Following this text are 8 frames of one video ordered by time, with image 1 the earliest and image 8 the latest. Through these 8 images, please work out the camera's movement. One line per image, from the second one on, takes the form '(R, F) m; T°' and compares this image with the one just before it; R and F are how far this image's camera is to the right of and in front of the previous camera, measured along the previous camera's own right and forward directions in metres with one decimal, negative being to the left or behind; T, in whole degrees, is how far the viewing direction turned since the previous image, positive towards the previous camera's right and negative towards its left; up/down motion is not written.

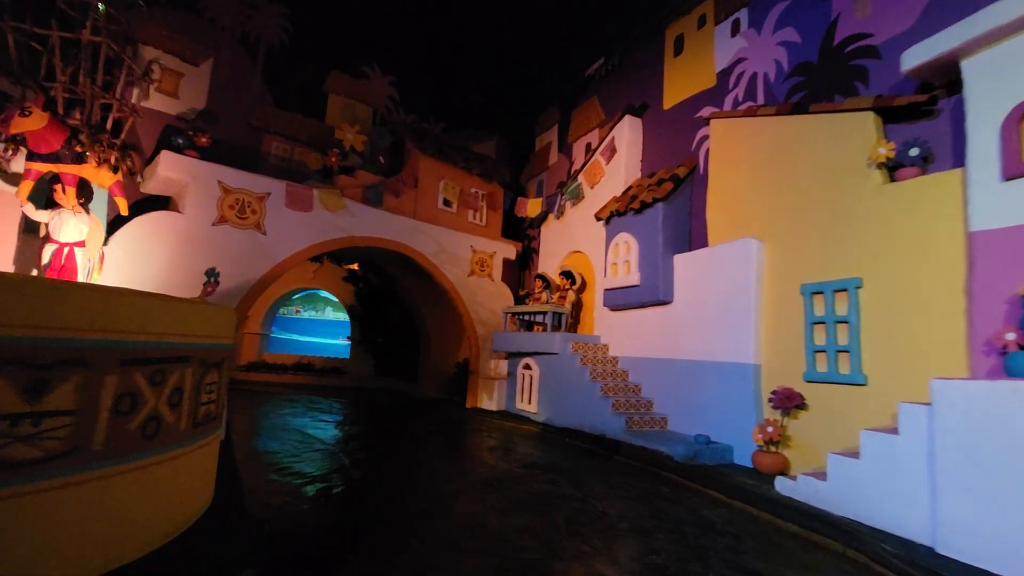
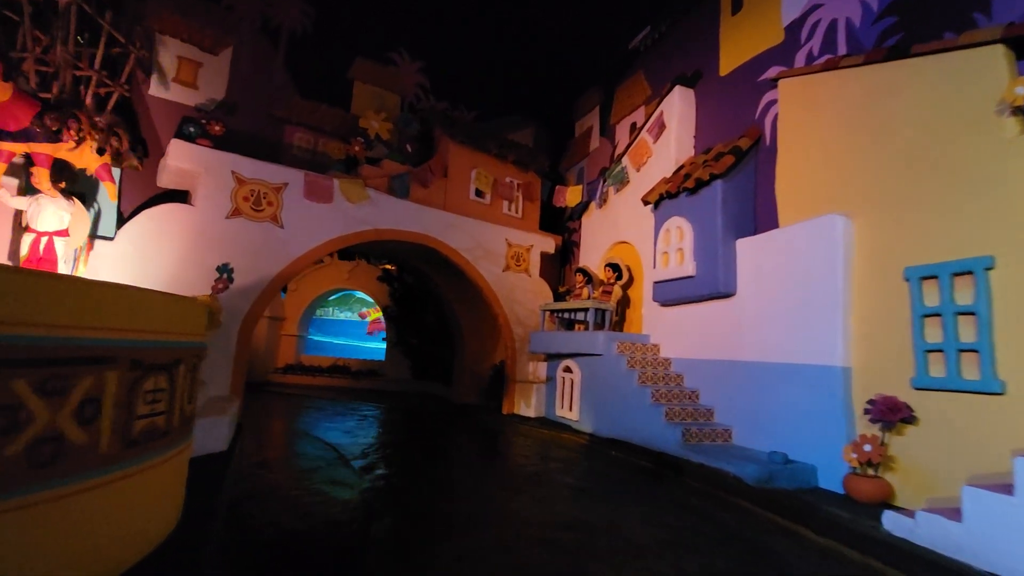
(+0.1, +0.7) m; -5°
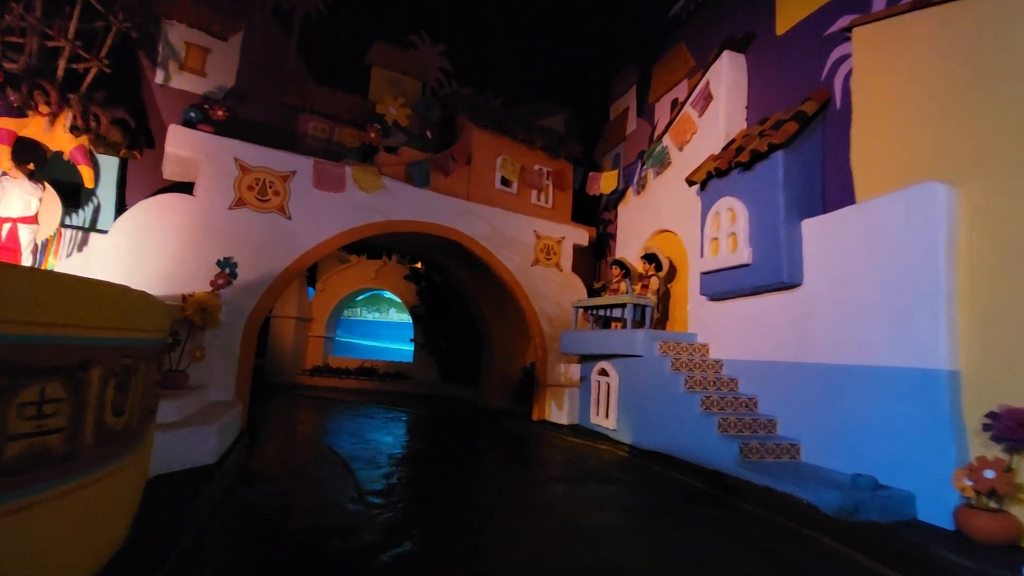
(+0.1, +0.7) m; -4°
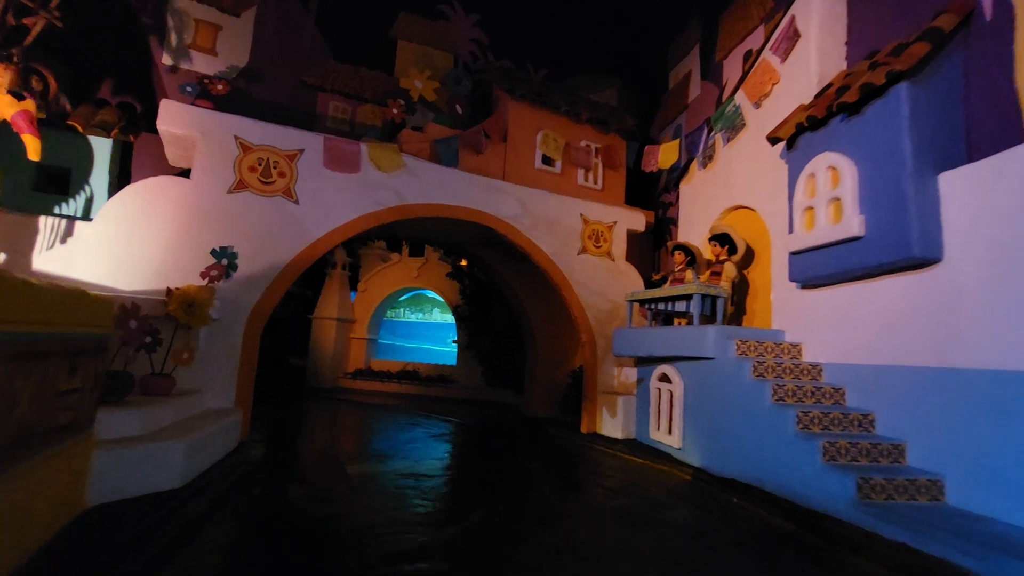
(+0.2, +1.0) m; -7°
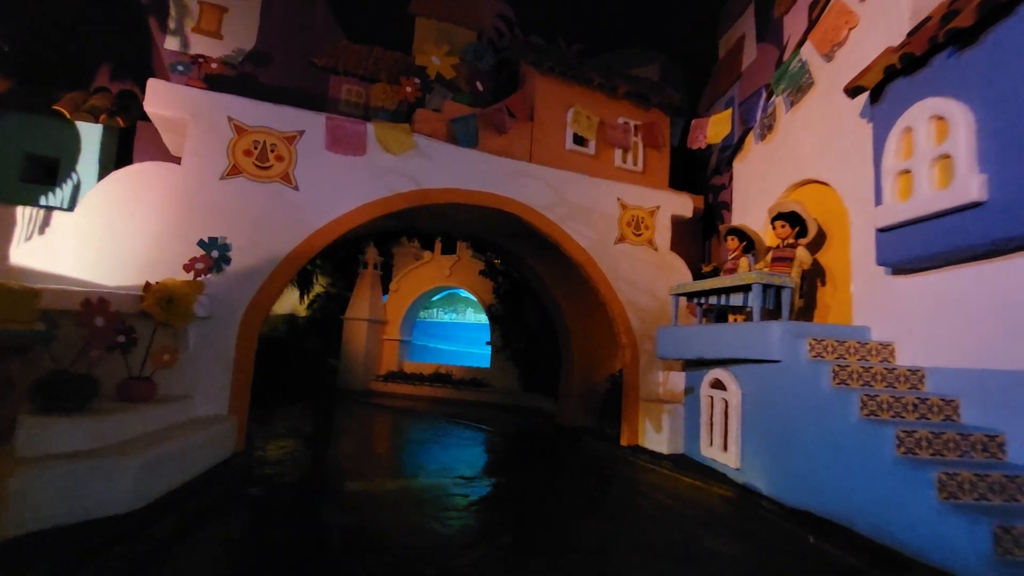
(+0.2, +0.7) m; -5°
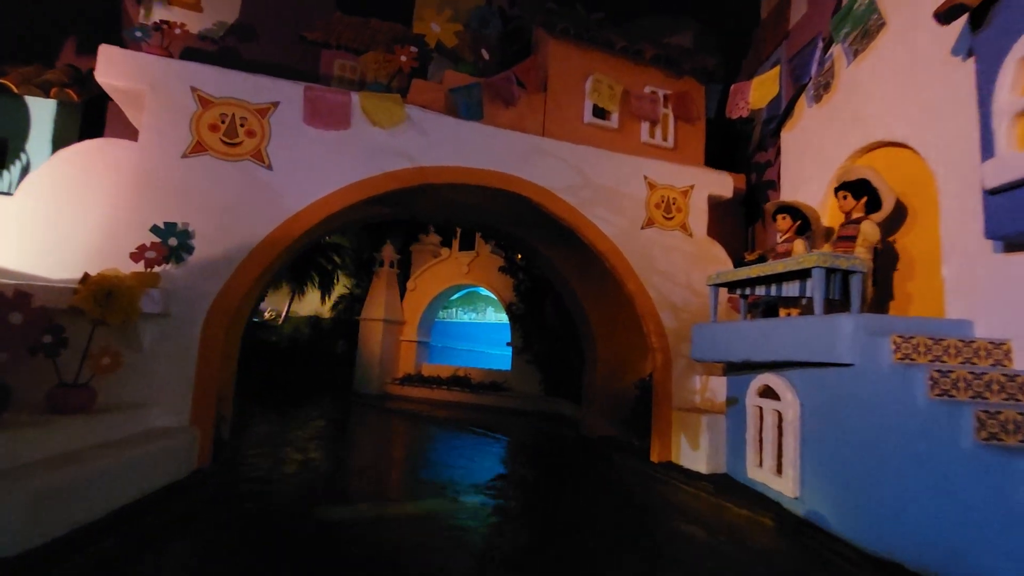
(+0.2, +0.7) m; -4°
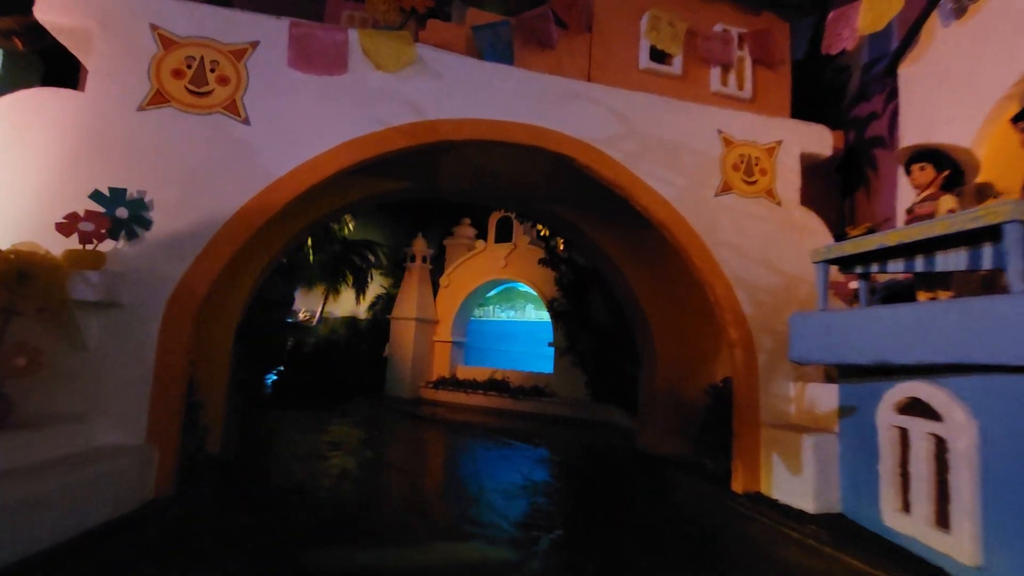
(0.0, +1.0) m; -5°
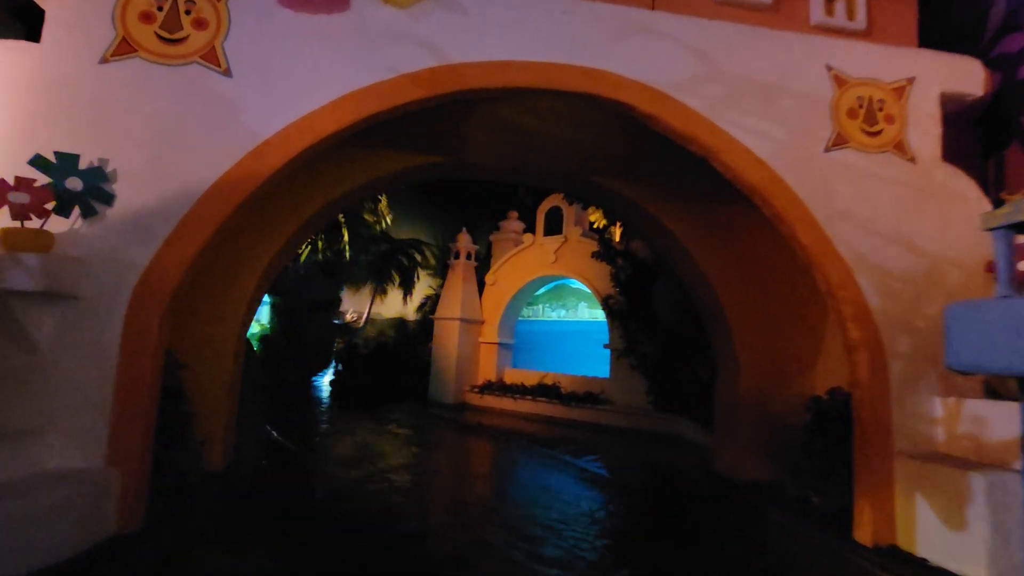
(0.0, +0.8) m; -6°
